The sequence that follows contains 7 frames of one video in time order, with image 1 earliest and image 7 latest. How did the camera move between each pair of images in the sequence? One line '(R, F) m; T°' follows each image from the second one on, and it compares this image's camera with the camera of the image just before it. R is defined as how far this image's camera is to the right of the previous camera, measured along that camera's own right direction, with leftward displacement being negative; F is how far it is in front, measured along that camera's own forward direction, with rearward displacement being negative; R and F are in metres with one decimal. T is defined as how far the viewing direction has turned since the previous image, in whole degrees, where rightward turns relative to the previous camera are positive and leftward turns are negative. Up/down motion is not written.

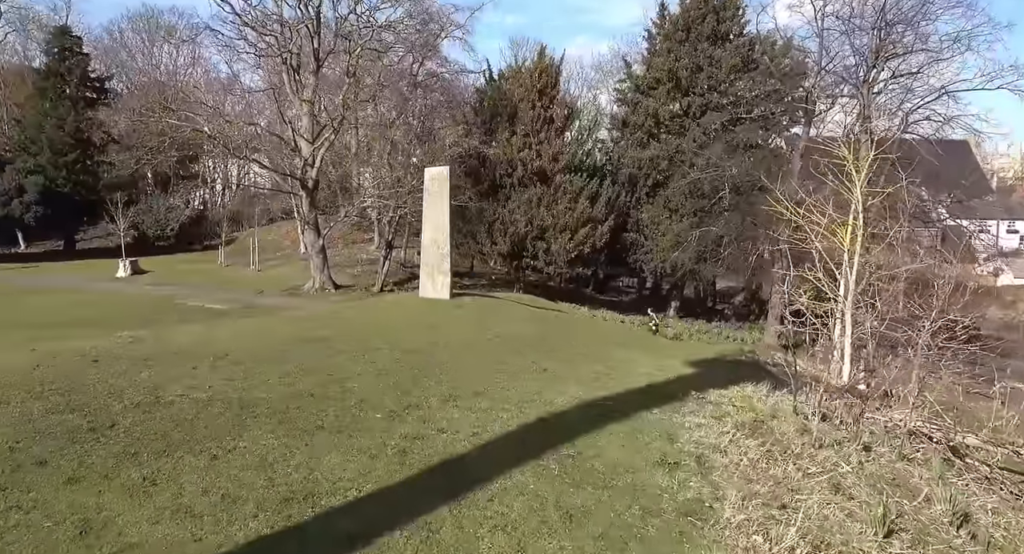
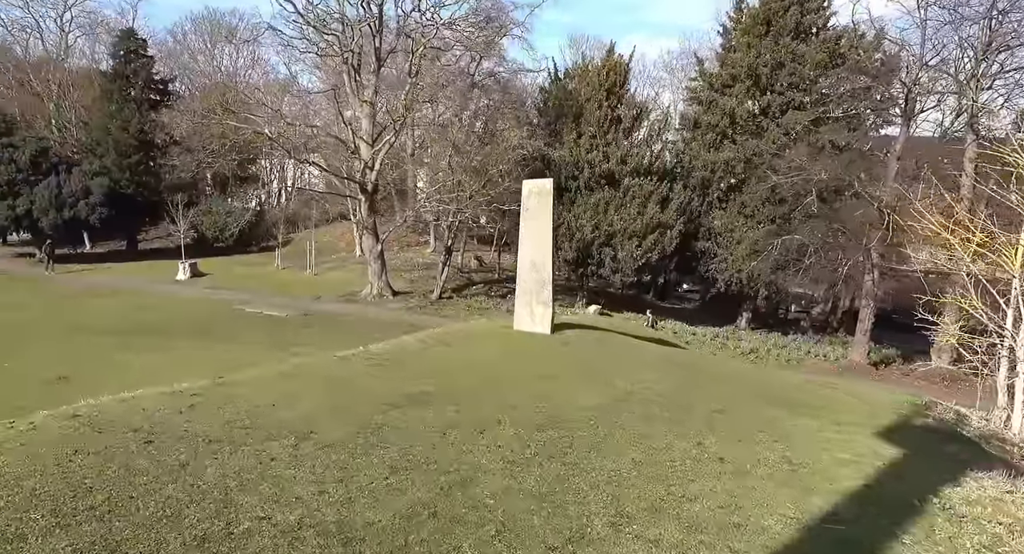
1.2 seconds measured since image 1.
(-0.5, +0.9) m; -4°
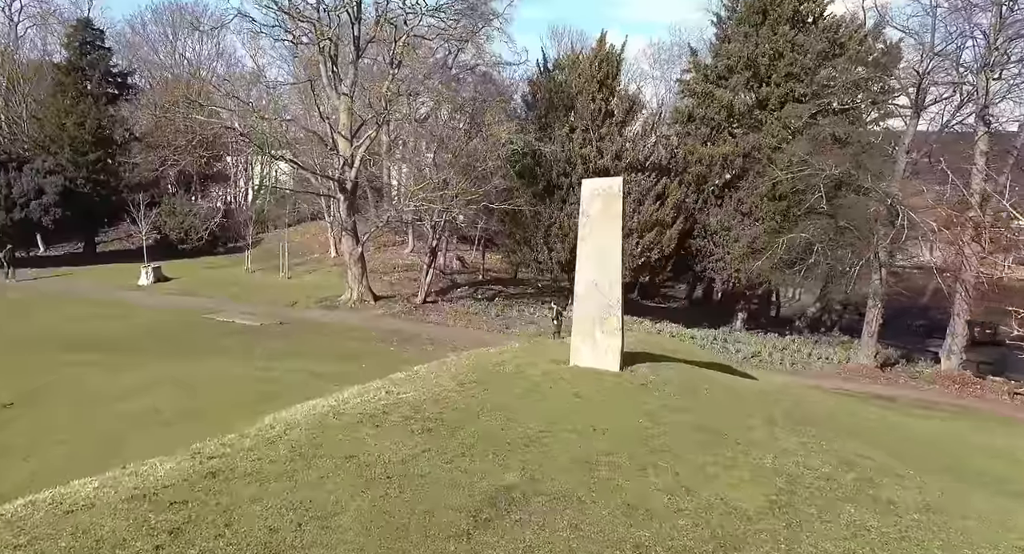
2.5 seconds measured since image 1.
(-0.6, +1.2) m; +2°
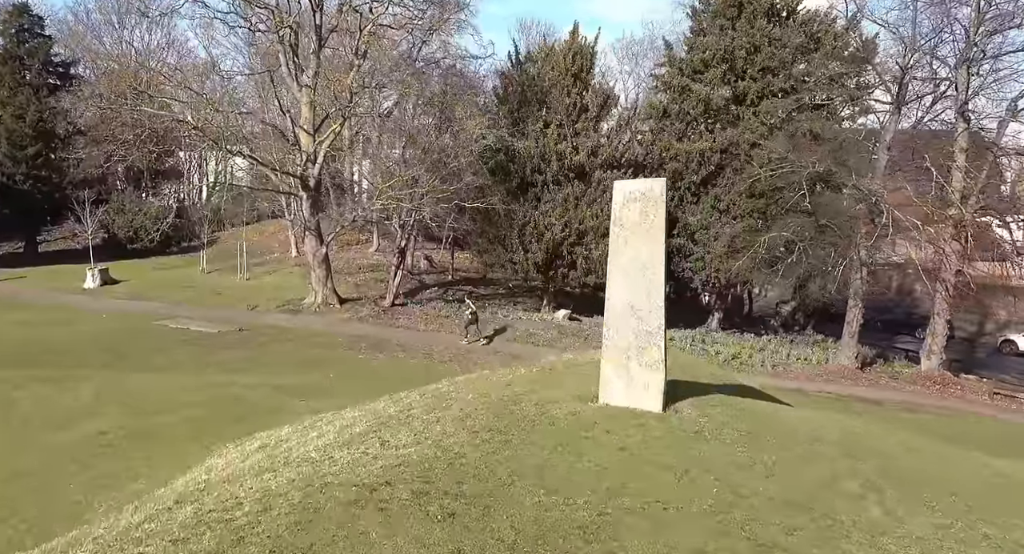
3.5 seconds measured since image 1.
(-0.3, +0.8) m; +3°
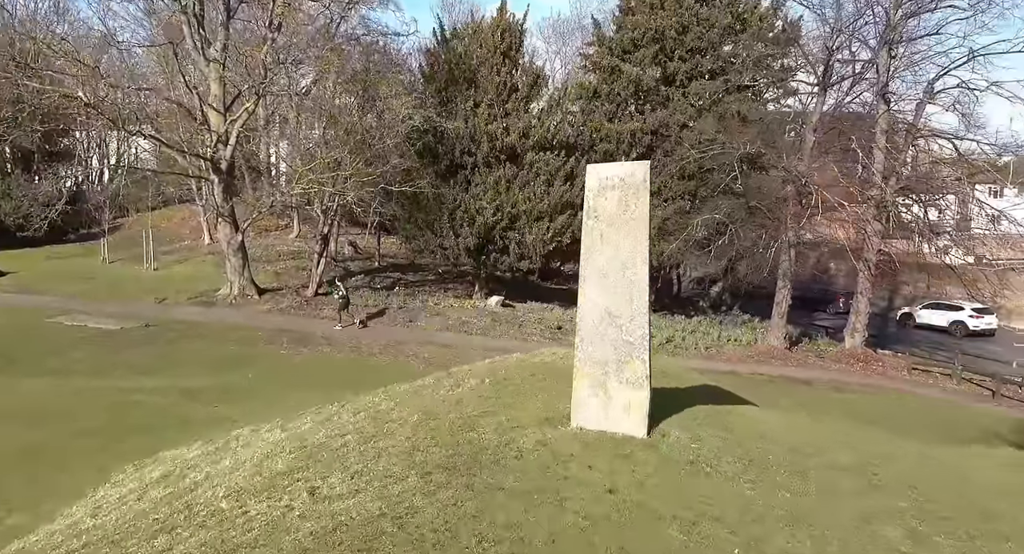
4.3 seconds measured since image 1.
(-0.1, +0.6) m; +6°
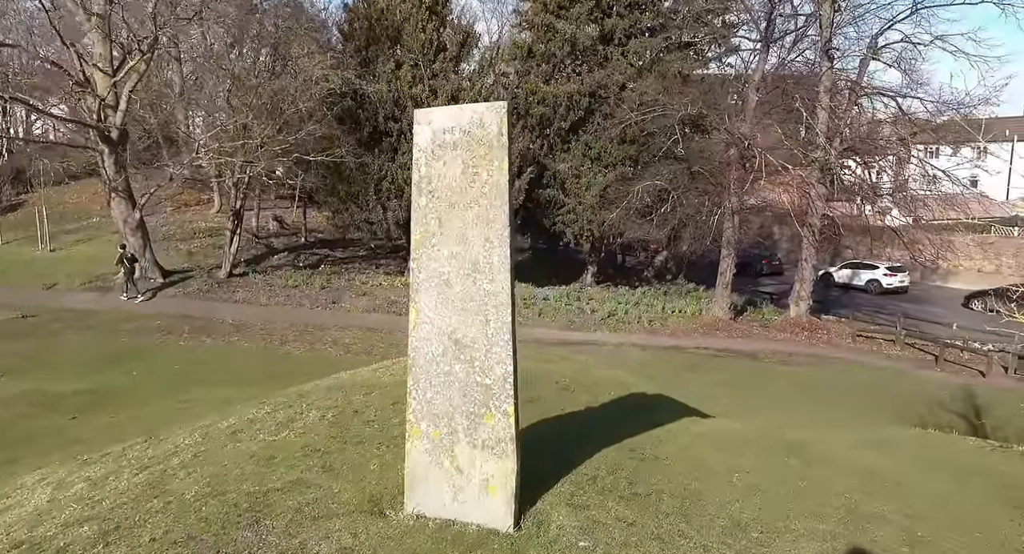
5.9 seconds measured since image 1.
(+0.5, +1.1) m; +4°
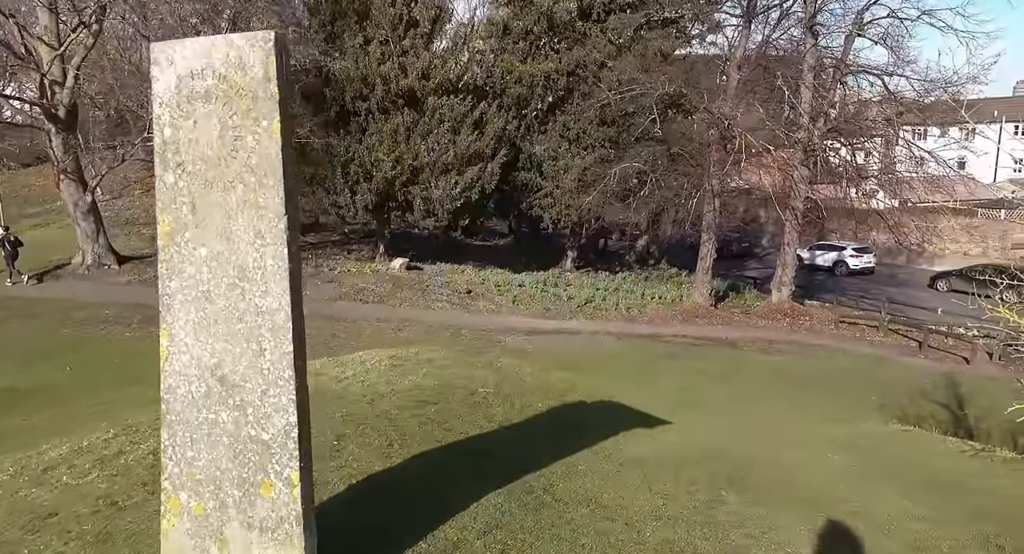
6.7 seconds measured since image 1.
(+0.4, +0.6) m; +1°
